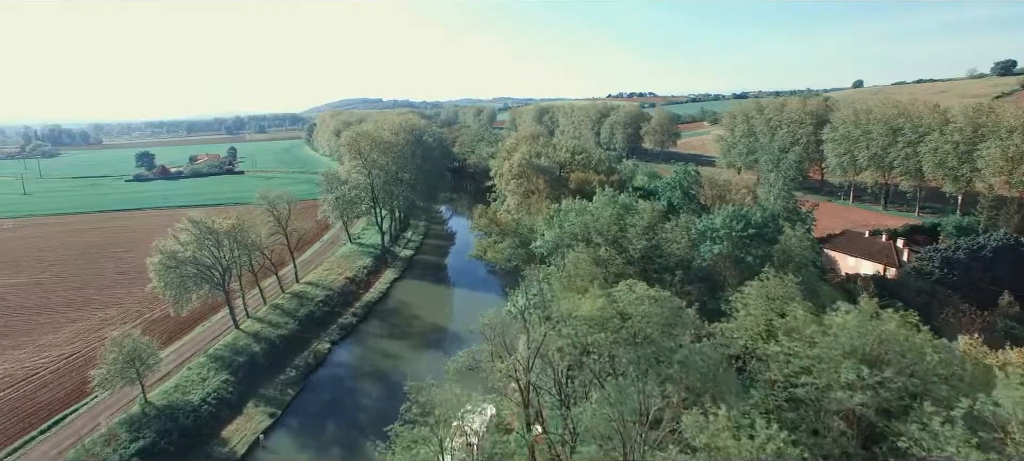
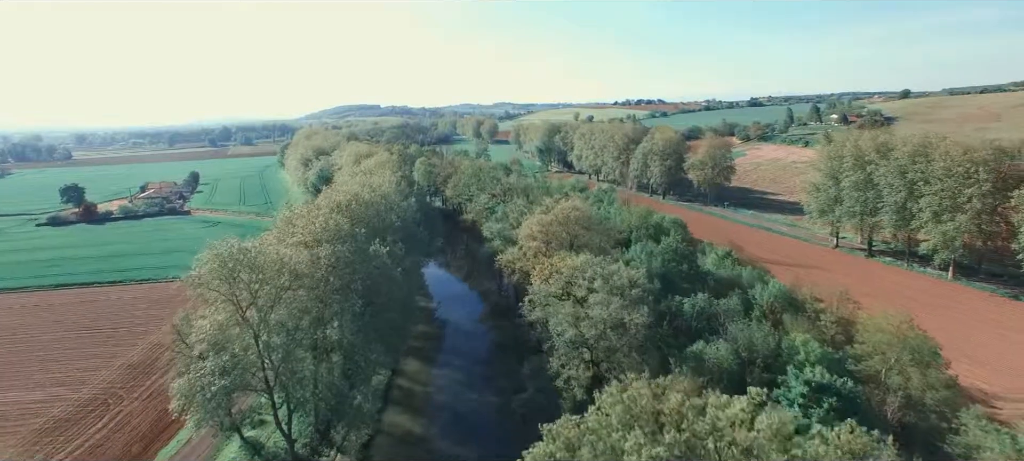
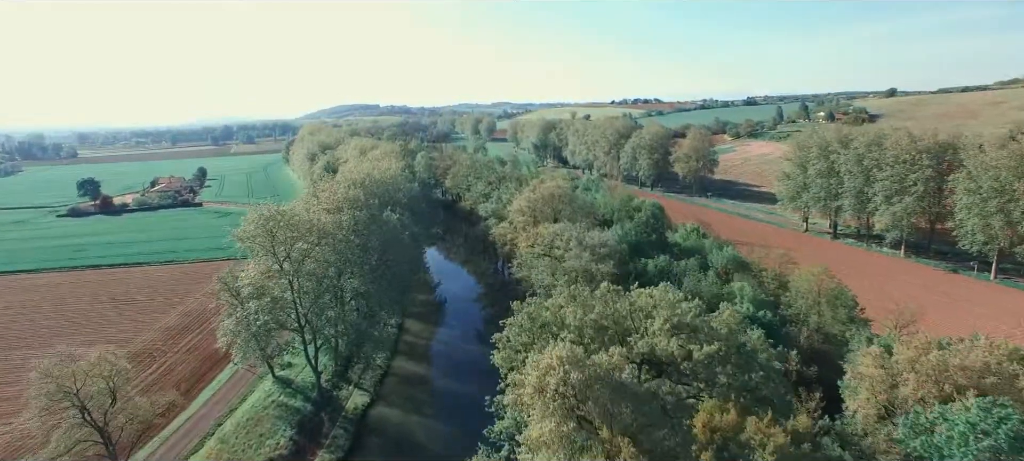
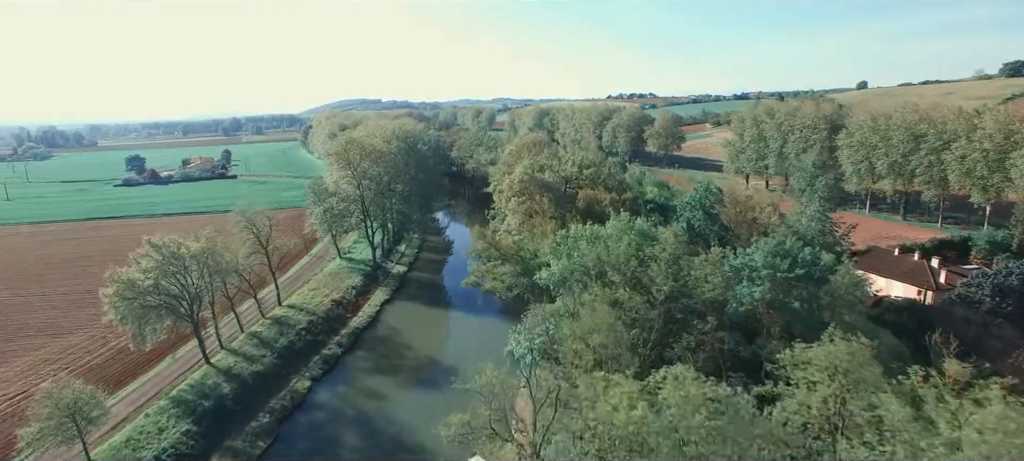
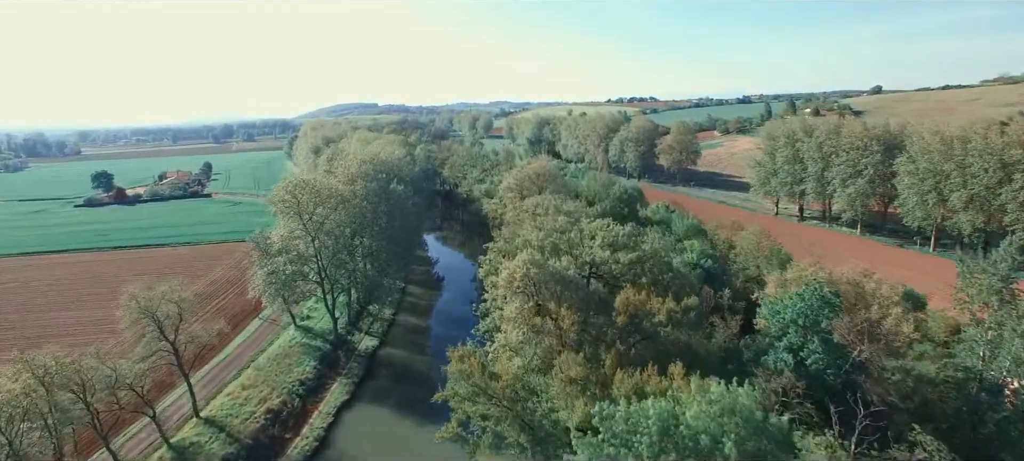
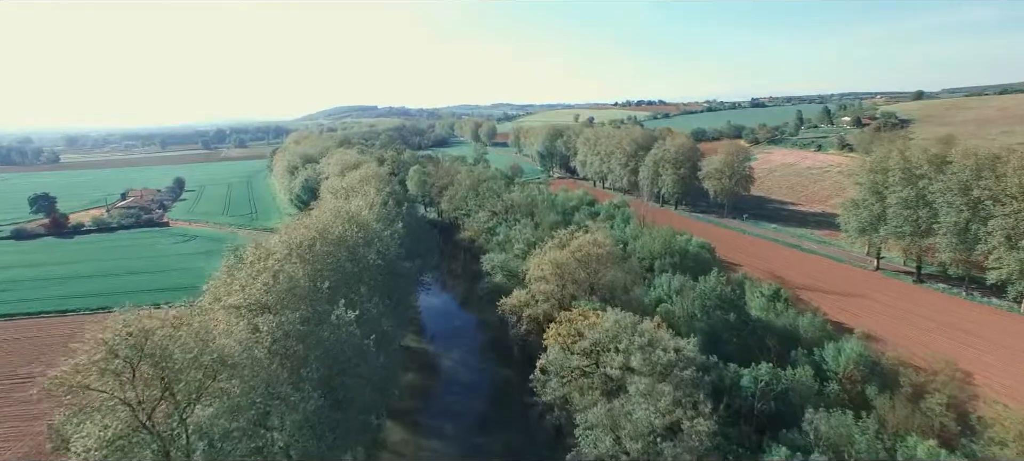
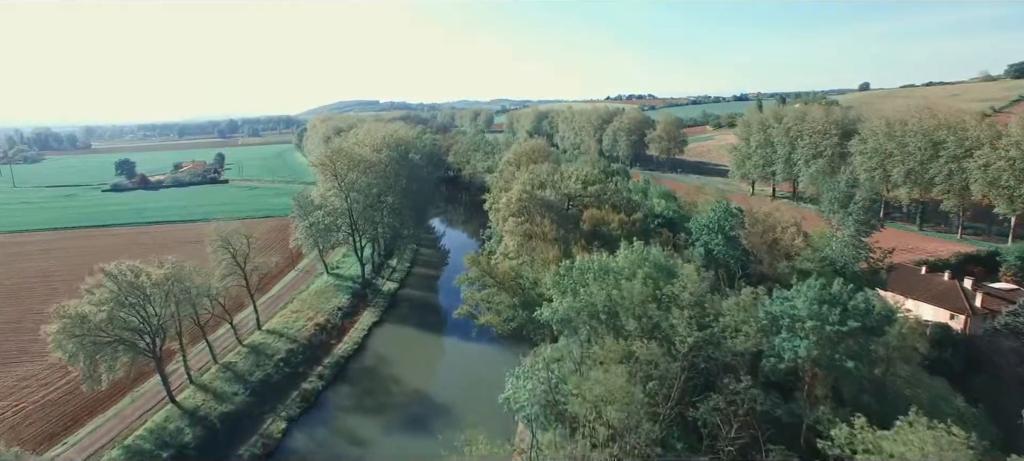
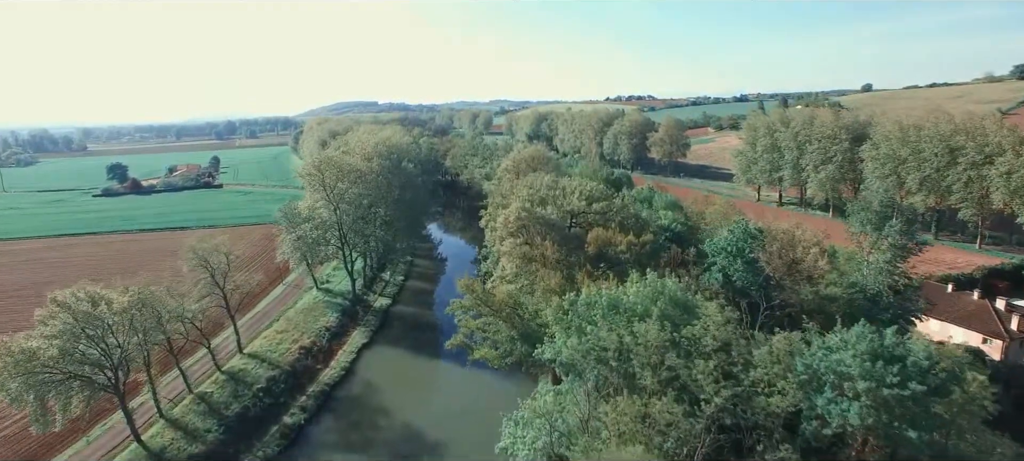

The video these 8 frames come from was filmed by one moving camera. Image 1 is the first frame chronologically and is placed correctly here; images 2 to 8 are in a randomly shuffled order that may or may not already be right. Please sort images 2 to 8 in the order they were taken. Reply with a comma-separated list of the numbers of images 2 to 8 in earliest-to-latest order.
4, 7, 8, 5, 3, 2, 6
